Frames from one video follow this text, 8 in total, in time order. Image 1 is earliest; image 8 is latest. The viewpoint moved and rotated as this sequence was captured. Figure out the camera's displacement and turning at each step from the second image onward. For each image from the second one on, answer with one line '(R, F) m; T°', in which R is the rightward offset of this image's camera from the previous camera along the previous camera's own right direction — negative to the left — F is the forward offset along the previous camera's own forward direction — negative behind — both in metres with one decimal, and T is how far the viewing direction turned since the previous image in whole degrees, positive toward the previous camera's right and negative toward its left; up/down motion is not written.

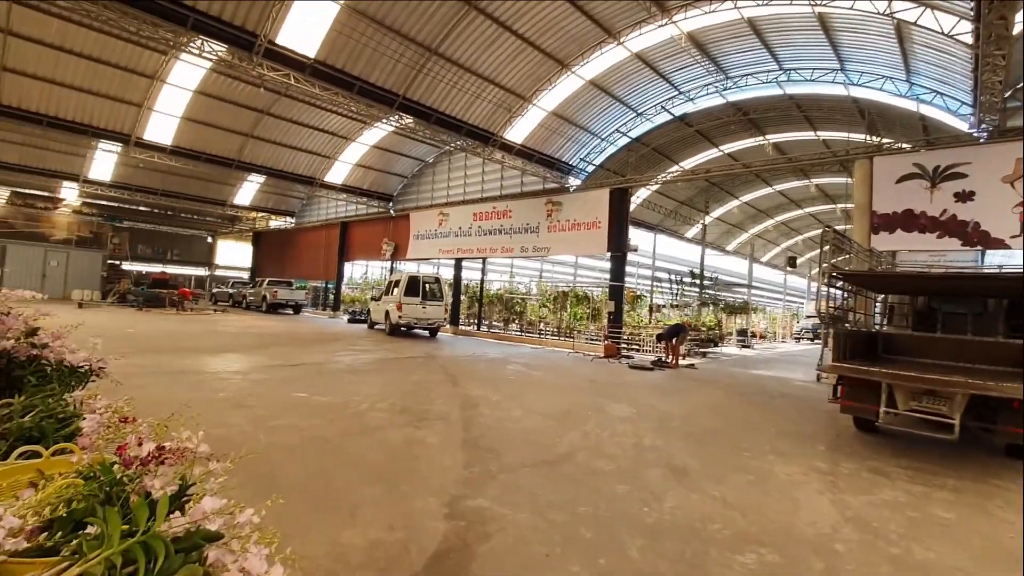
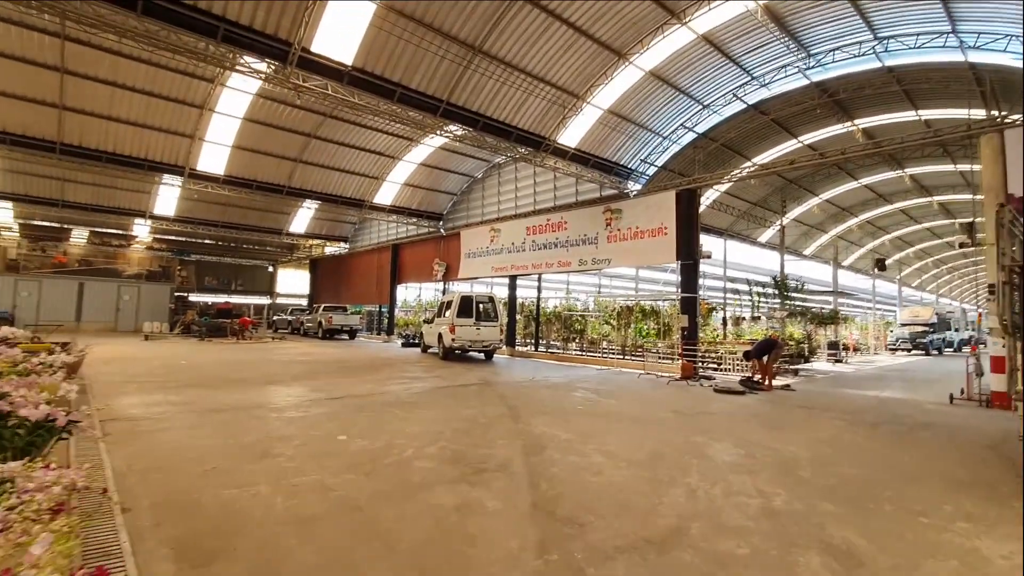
(-0.2, +1.2) m; -6°
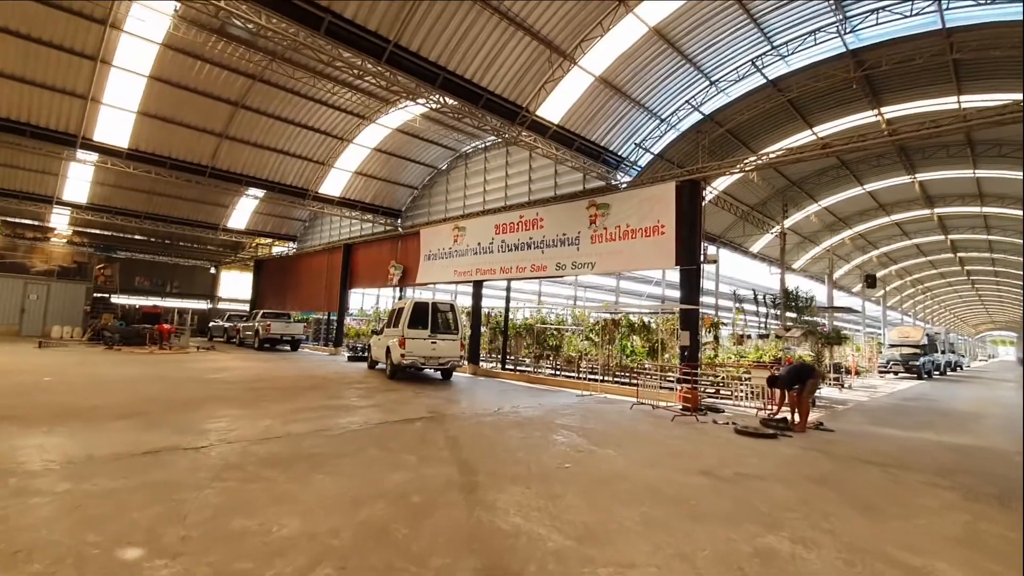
(+0.1, +2.7) m; +4°
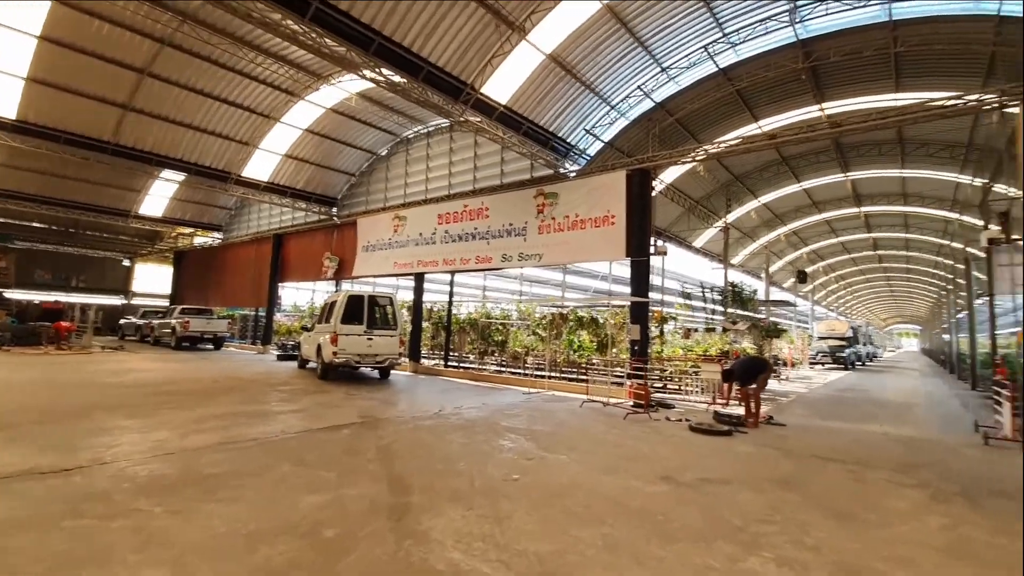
(0.0, +0.7) m; +6°
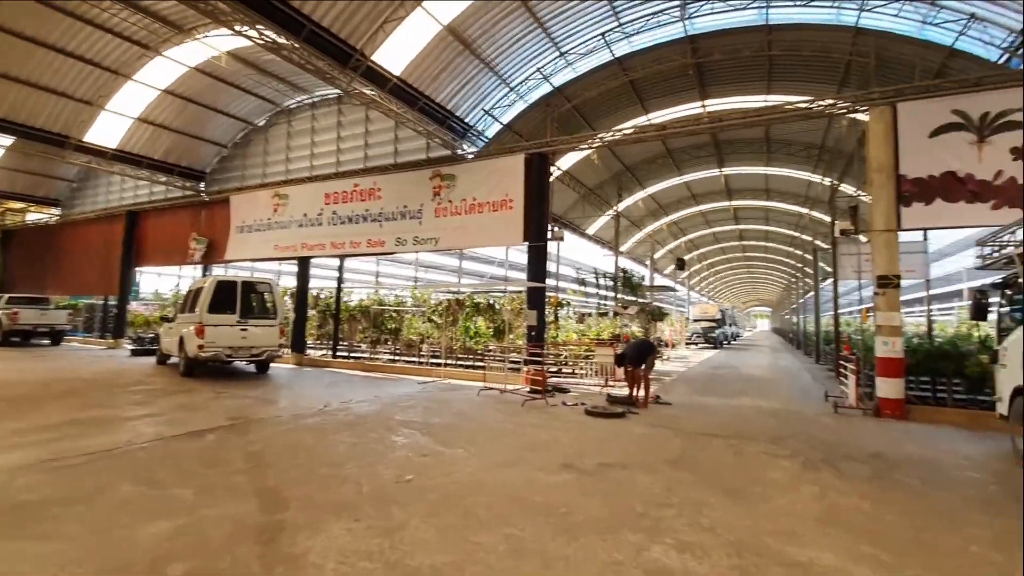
(0.0, +0.4) m; +12°
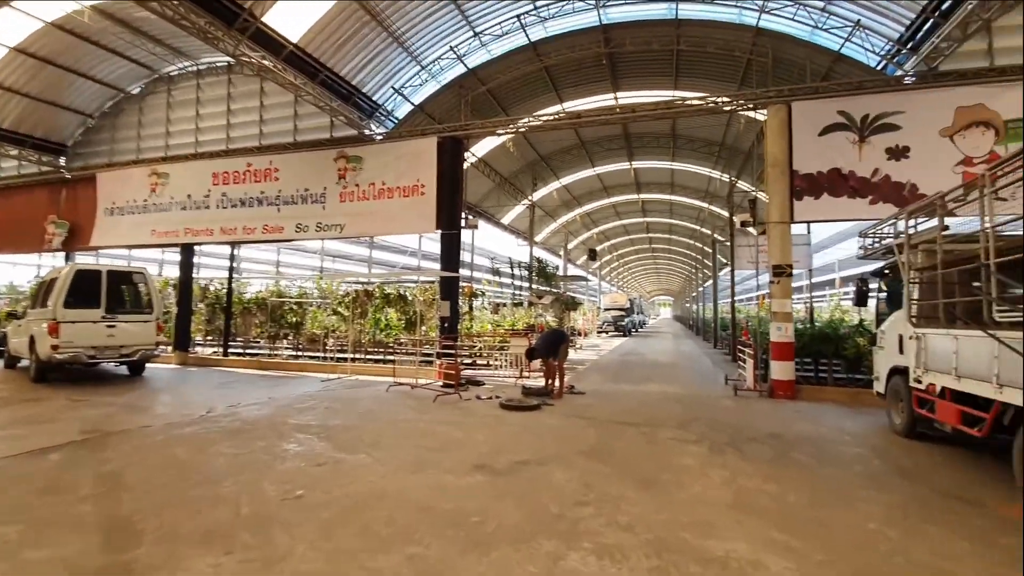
(+0.1, +0.4) m; +9°
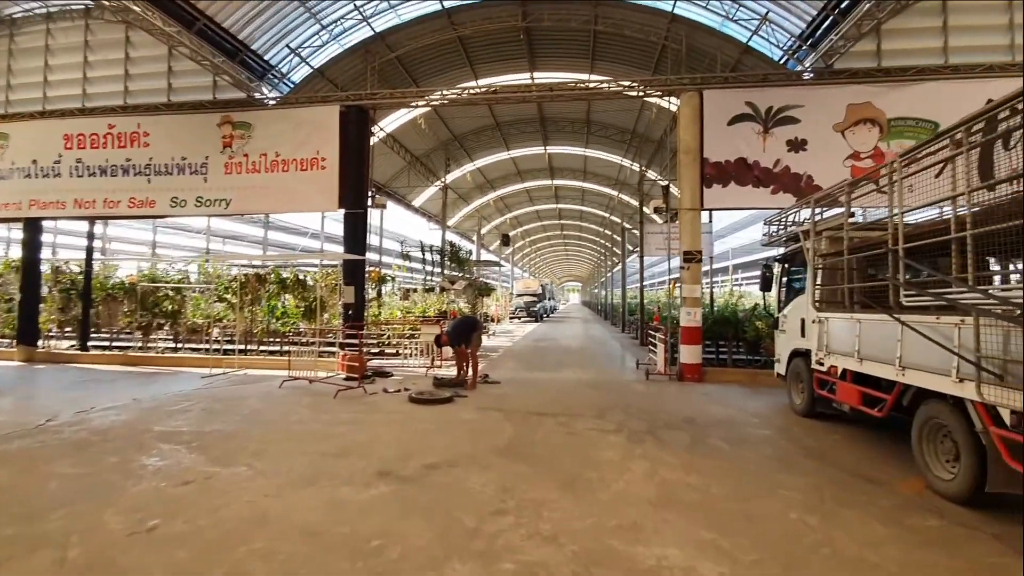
(0.0, +0.5) m; +10°
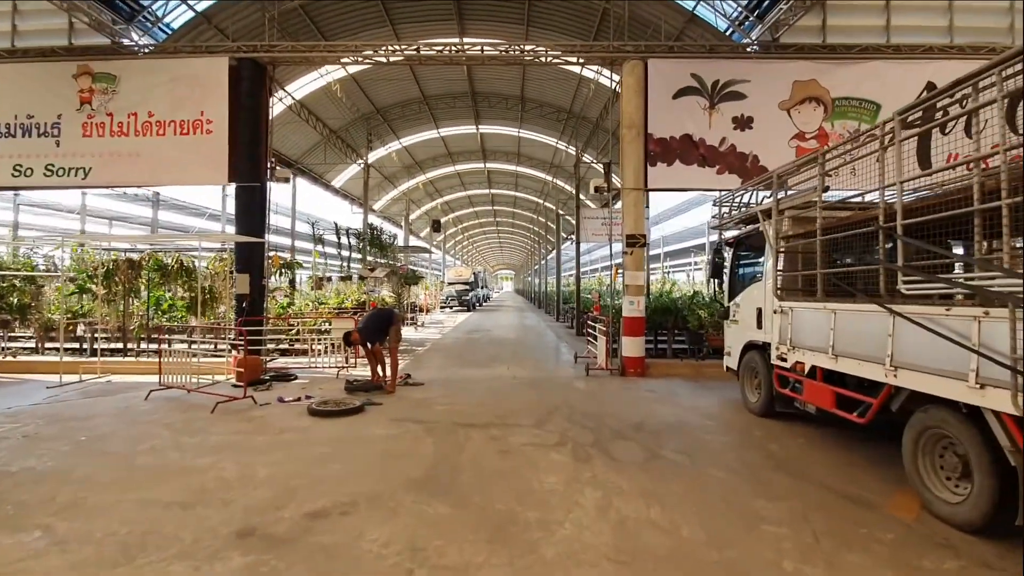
(+0.1, +1.0) m; +7°
